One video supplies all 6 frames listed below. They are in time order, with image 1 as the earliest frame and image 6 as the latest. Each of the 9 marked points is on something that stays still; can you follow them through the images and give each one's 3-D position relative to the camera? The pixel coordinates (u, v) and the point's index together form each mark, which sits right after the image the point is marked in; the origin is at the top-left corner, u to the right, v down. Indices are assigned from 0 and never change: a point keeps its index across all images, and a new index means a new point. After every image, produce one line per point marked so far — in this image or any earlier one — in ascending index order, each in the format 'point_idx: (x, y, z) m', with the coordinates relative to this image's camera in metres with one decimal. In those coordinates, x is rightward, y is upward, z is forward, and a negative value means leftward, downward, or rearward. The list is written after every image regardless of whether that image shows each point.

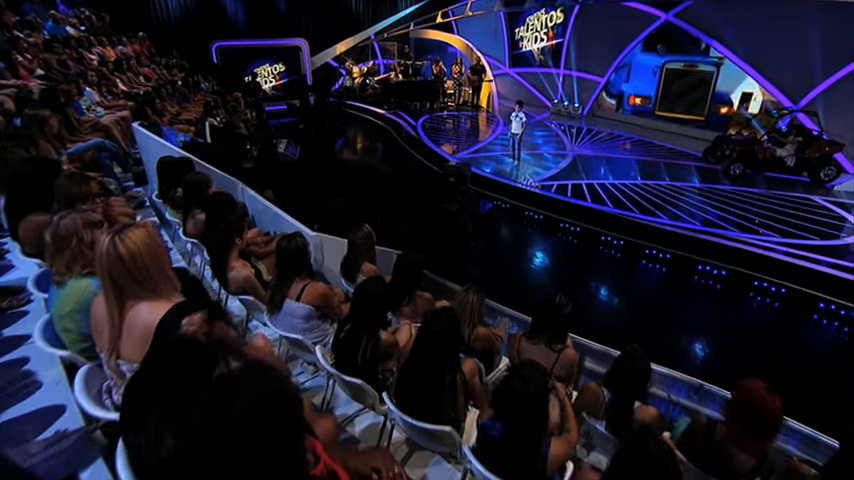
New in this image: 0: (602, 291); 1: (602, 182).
0: (+1.6, -0.4, +5.5) m
1: (+2.2, +0.7, +7.4) m
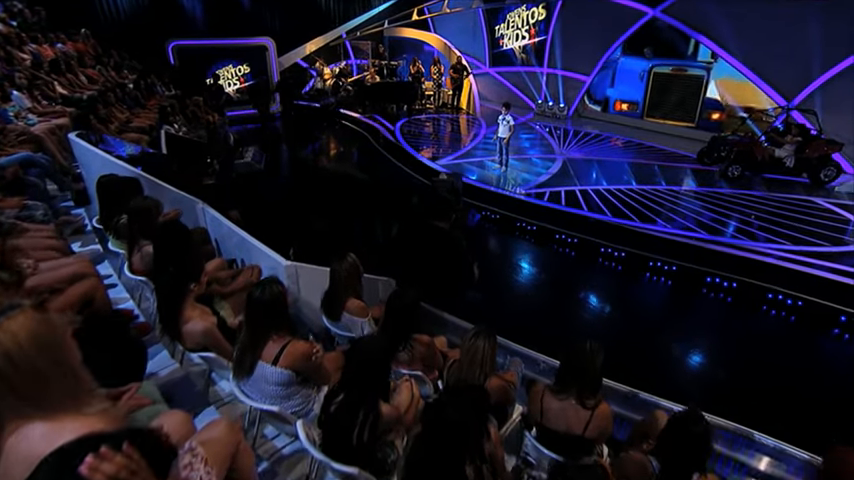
0: (+1.5, -0.6, +5.0) m
1: (+2.0, +0.6, +7.0) m
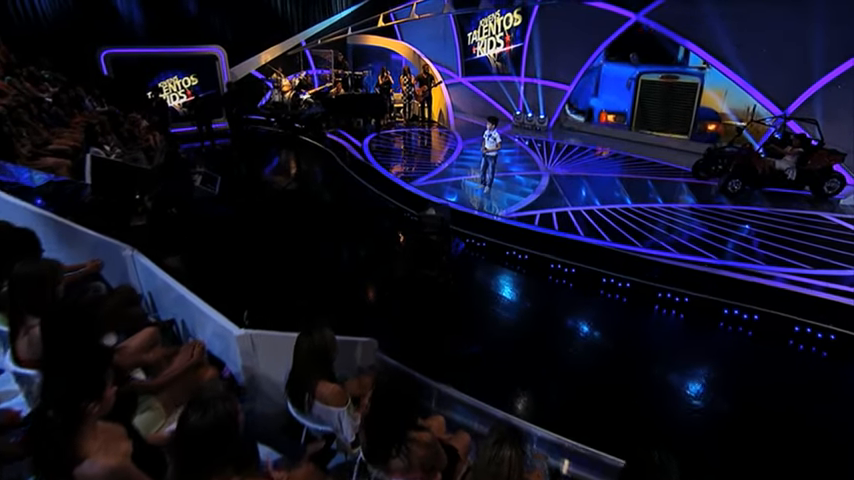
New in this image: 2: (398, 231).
0: (+1.4, -0.8, +4.4) m
1: (+1.7, +0.3, +6.3) m
2: (-0.3, +0.1, +6.3) m
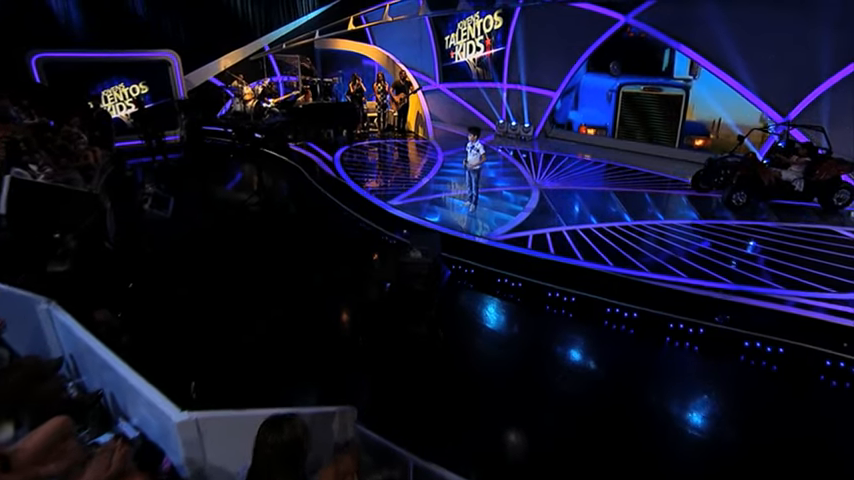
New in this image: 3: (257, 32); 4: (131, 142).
0: (+1.3, -1.0, +3.8) m
1: (+1.5, +0.1, +5.8) m
2: (-0.5, -0.1, +5.6) m
3: (-2.9, +3.6, +10.6) m
4: (-4.8, +1.6, +9.9) m
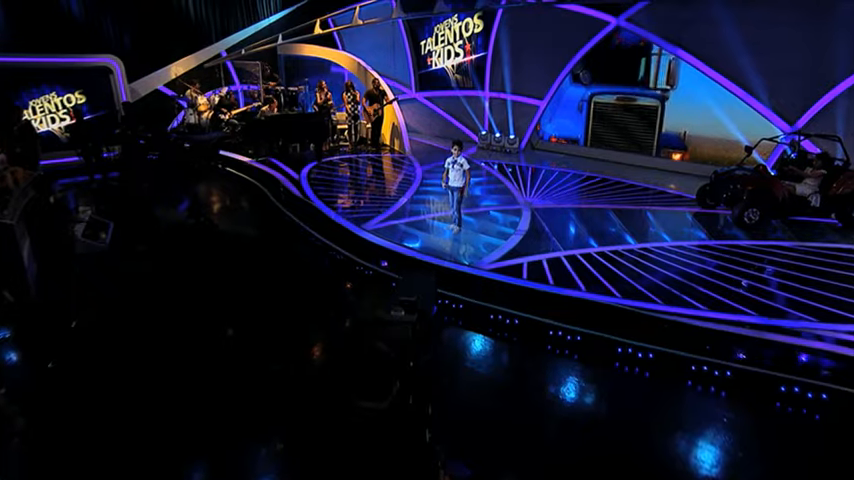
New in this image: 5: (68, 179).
0: (+1.2, -1.1, +3.2) m
1: (+1.3, -0.1, +5.2) m
2: (-0.6, -0.4, +4.9) m
3: (-3.4, +3.2, +9.8) m
4: (-5.2, +1.2, +9.0) m
5: (-4.2, +0.8, +7.6) m
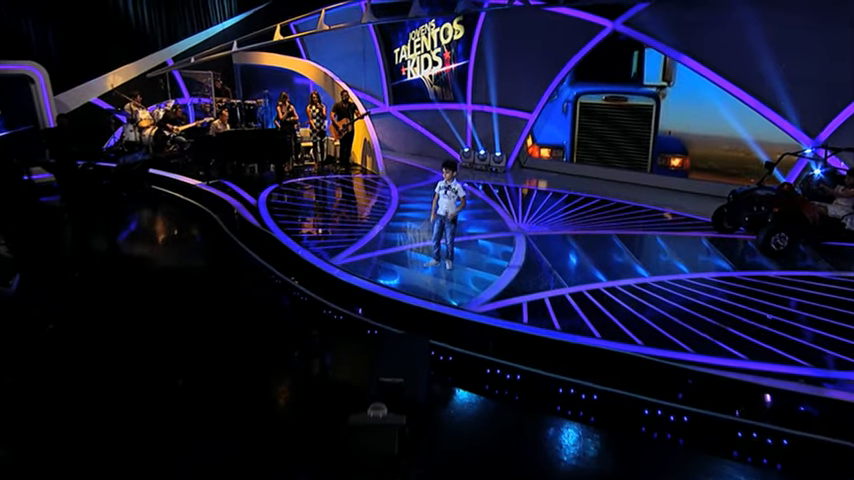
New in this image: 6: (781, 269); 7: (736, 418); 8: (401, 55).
0: (+1.2, -1.3, +2.4) m
1: (+1.2, -0.3, +4.4) m
2: (-0.8, -0.6, +4.1) m
3: (-3.8, +2.7, +8.9) m
4: (-5.5, +0.7, +8.0) m
5: (-4.5, +0.4, +6.6) m
6: (+2.7, -0.2, +4.7) m
7: (+1.6, -0.9, +3.3) m
8: (-0.5, +2.7, +9.3) m
